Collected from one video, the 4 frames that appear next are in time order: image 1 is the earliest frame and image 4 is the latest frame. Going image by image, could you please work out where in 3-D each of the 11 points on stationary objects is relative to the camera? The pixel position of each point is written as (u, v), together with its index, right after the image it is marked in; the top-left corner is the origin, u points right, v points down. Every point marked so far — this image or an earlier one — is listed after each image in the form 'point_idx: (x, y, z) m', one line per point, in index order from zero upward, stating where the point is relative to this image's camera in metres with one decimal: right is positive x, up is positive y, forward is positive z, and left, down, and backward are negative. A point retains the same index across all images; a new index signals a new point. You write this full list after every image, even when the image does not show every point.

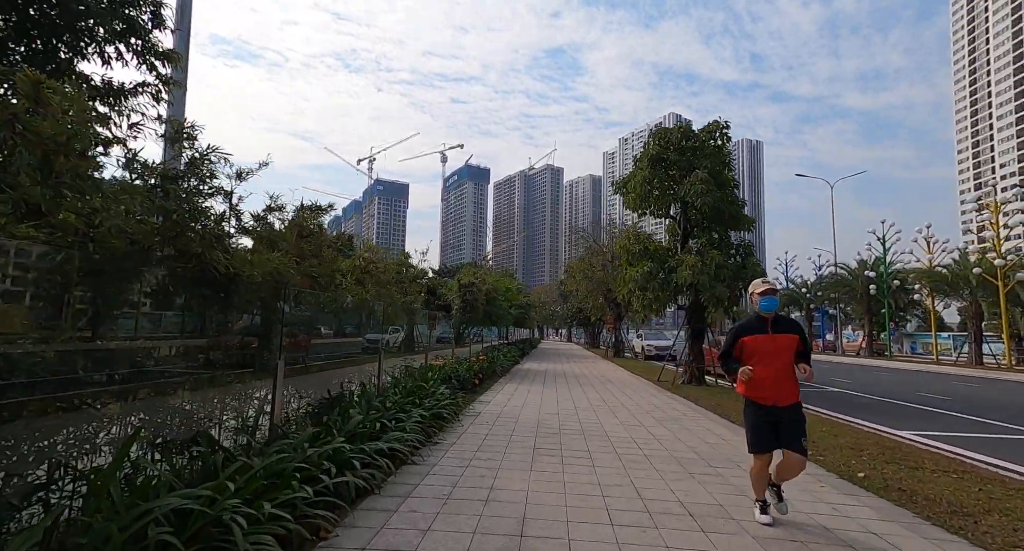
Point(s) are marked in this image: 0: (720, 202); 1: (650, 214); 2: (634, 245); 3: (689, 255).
0: (+6.0, +2.1, +14.6) m
1: (+4.5, +2.0, +16.5) m
2: (+3.7, +0.9, +15.4) m
3: (+5.1, +0.6, +14.7) m
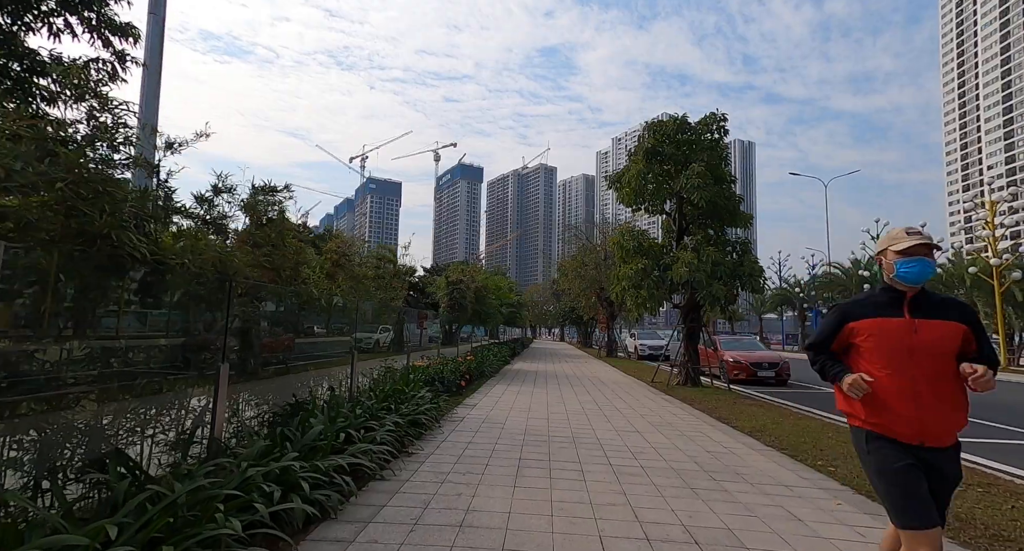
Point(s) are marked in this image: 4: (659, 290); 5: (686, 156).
0: (+5.7, +2.2, +14.1) m
1: (+4.2, +2.1, +16.0) m
2: (+3.4, +1.0, +14.9) m
3: (+4.9, +0.7, +14.2) m
4: (+4.2, -0.4, +14.4) m
5: (+5.1, +3.5, +14.7) m
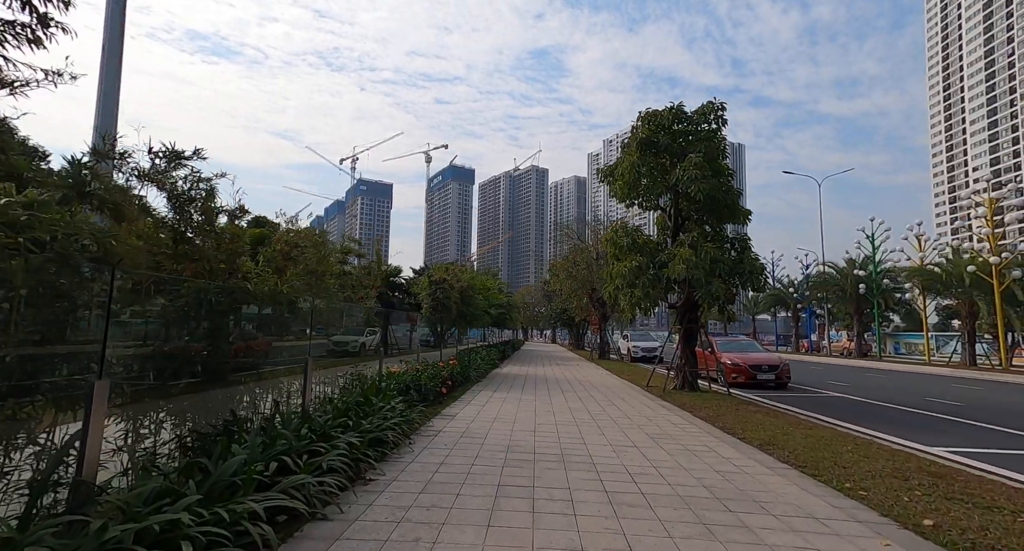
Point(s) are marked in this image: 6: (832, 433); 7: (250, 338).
0: (+5.4, +2.2, +13.3) m
1: (+3.8, +2.1, +15.2) m
2: (+3.0, +1.1, +14.1) m
3: (+4.5, +0.7, +13.4) m
4: (+3.8, -0.4, +13.6) m
5: (+4.7, +3.5, +14.0) m
6: (+4.9, -2.4, +7.7) m
7: (-2.5, -0.6, +4.9) m
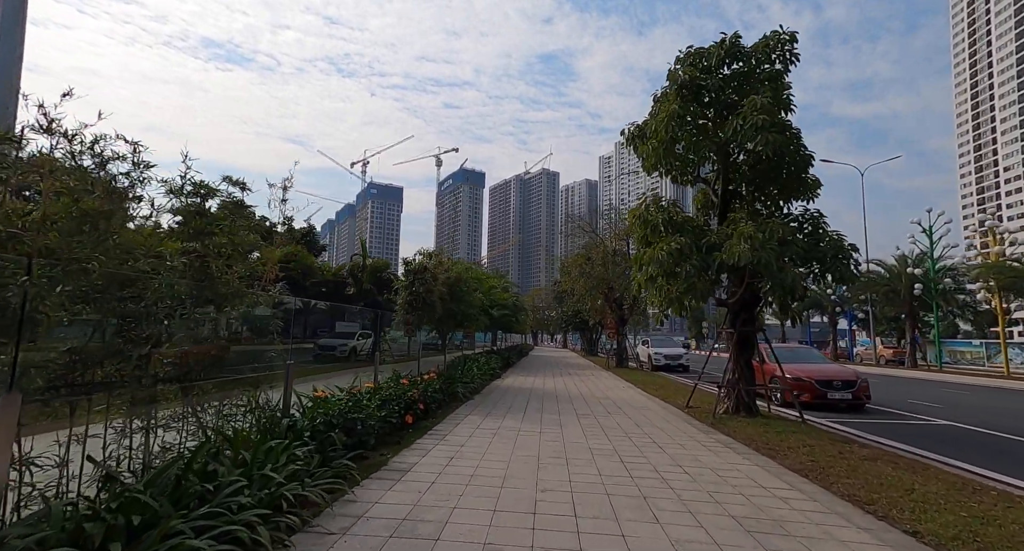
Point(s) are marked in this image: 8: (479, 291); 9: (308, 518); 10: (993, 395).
0: (+5.3, +2.5, +9.9) m
1: (+3.8, +2.4, +11.8) m
2: (+3.0, +1.3, +10.8) m
3: (+4.5, +1.0, +10.0) m
4: (+3.8, -0.1, +10.2) m
5: (+4.7, +3.8, +10.6) m
6: (+4.7, -2.1, +4.3) m
7: (-2.7, -0.2, +1.6) m
8: (-1.1, -0.5, +17.4) m
9: (-1.5, -1.8, +3.9) m
10: (+14.5, -3.6, +15.3) m
